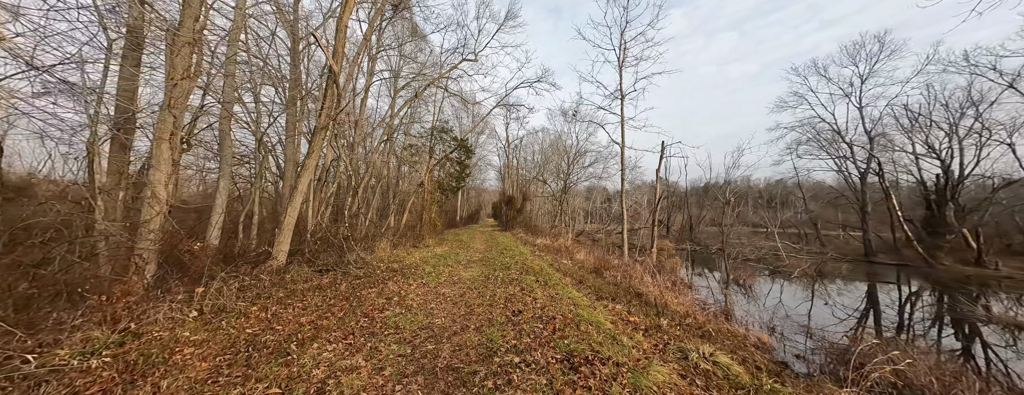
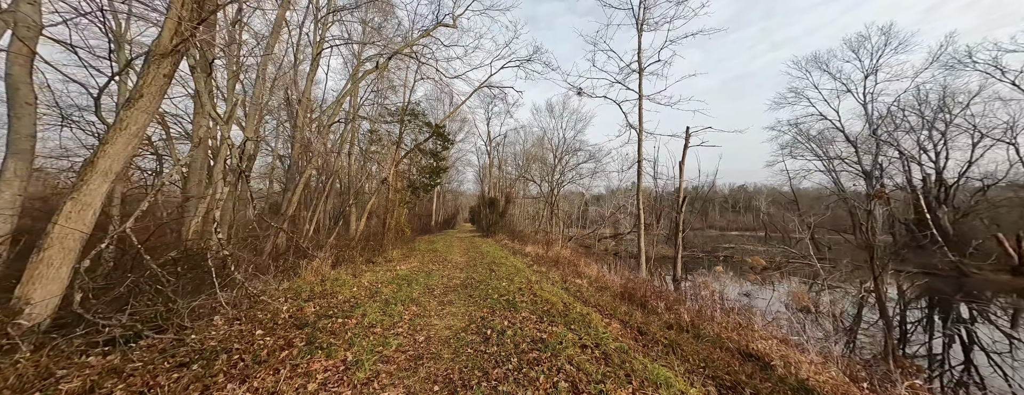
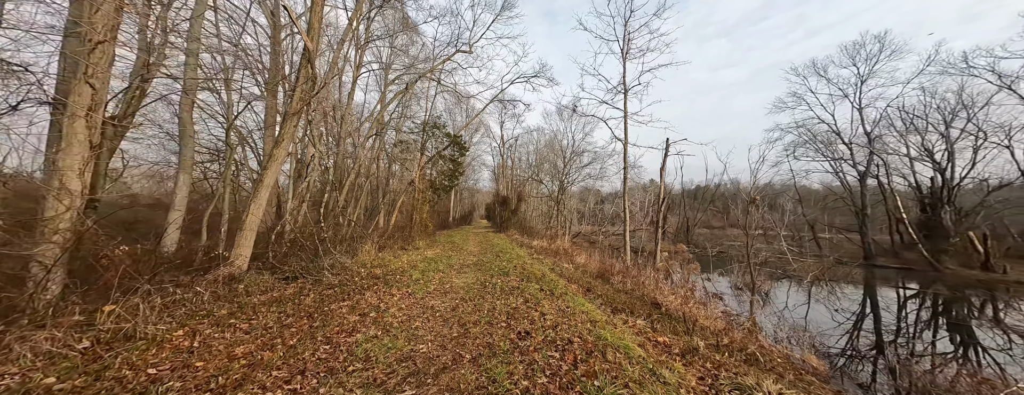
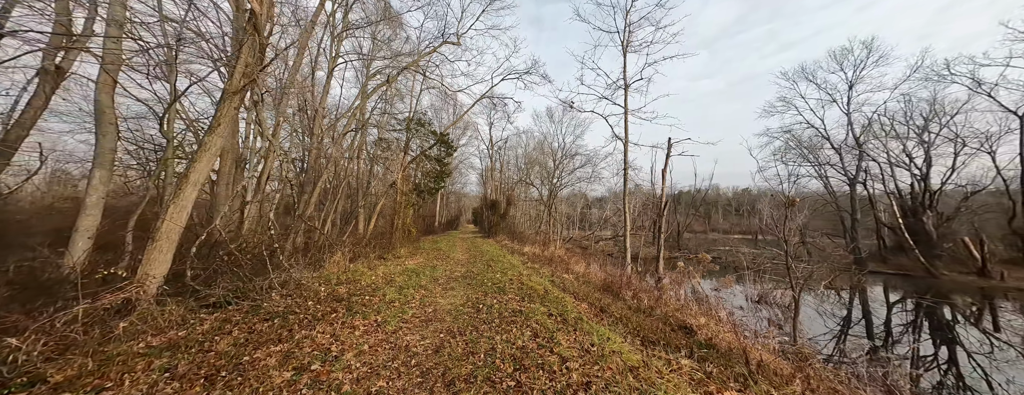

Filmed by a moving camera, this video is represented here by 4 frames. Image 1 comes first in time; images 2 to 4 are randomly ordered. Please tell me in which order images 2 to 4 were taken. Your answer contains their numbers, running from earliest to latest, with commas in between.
3, 4, 2
